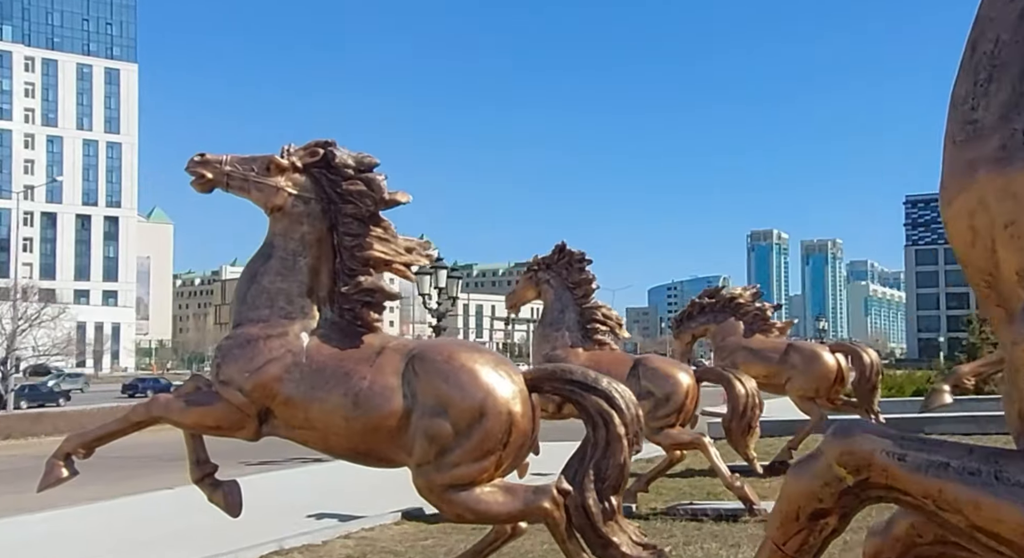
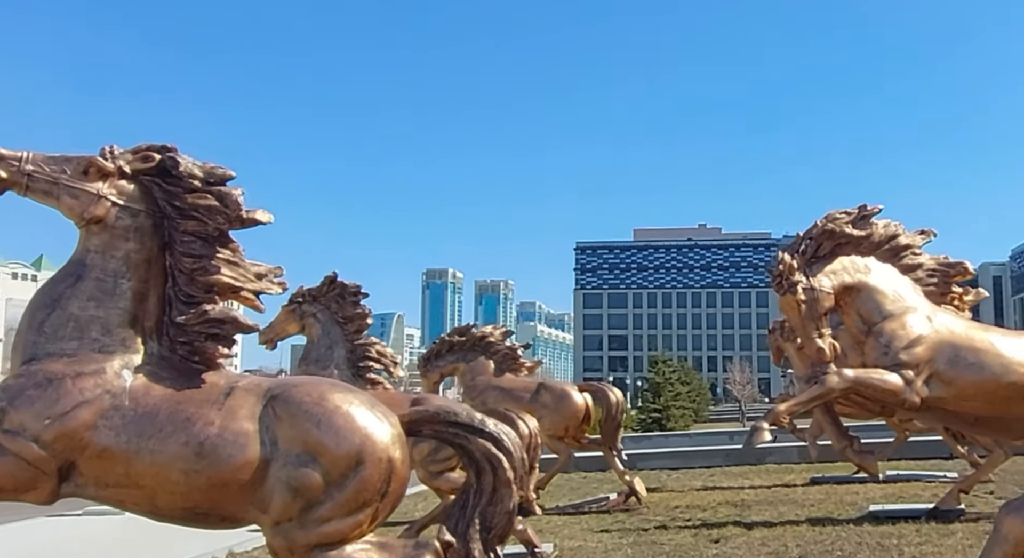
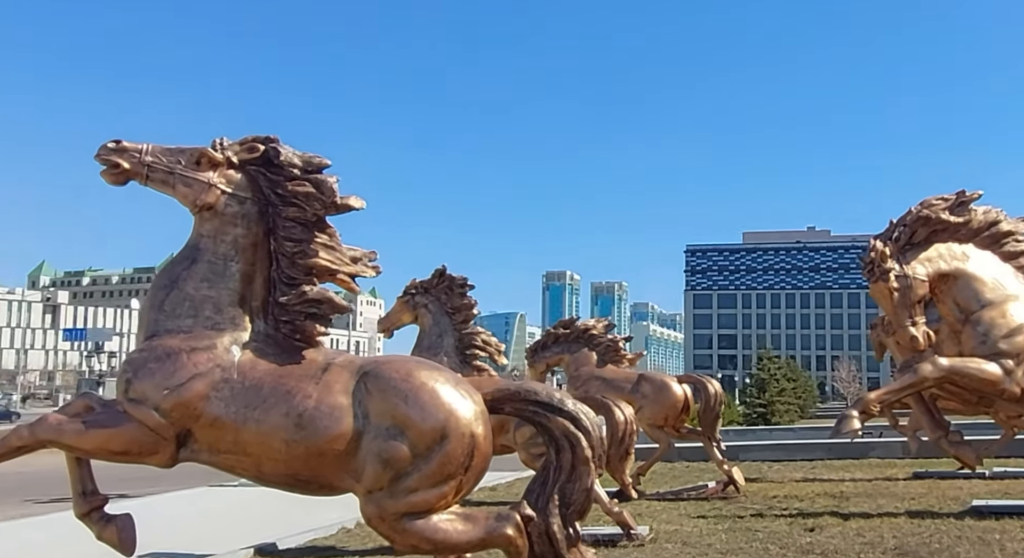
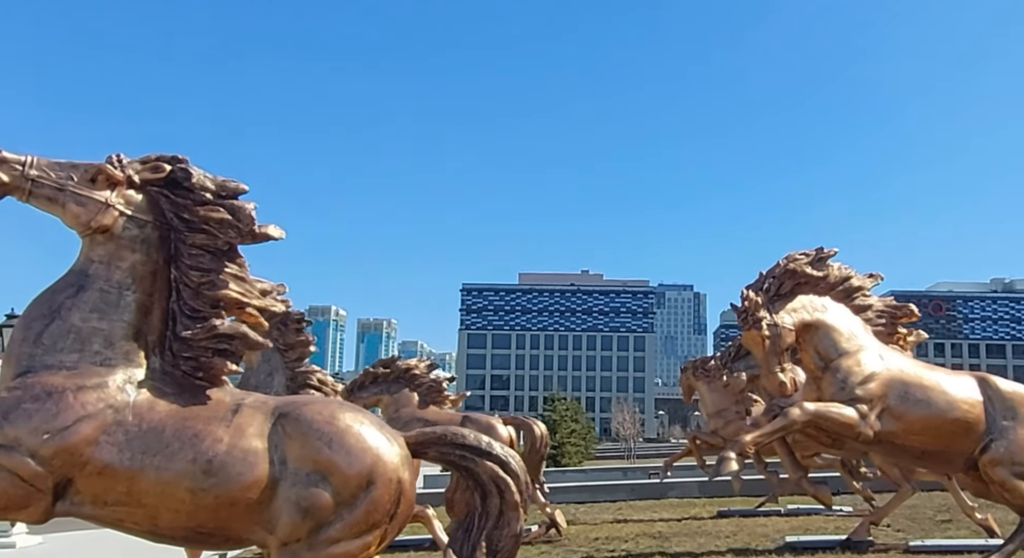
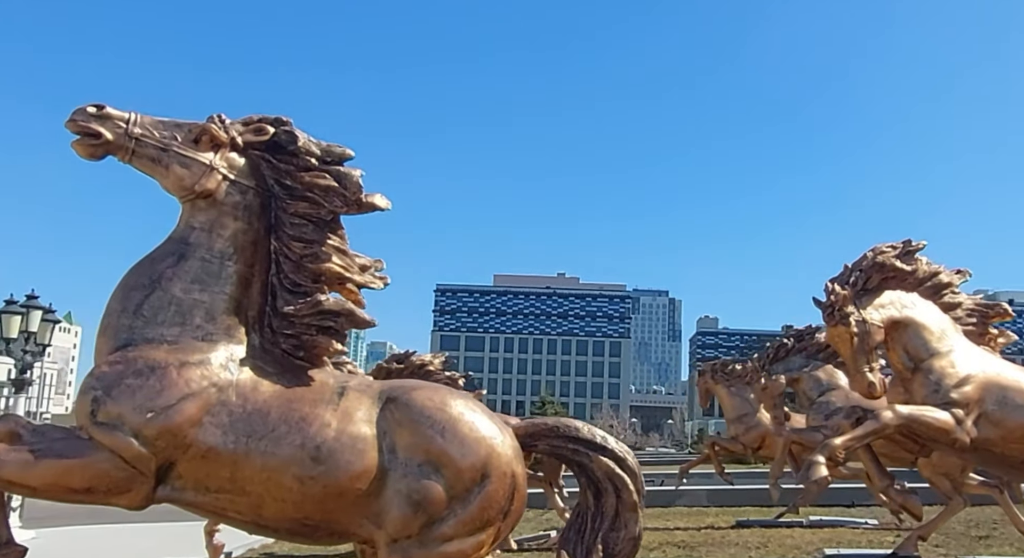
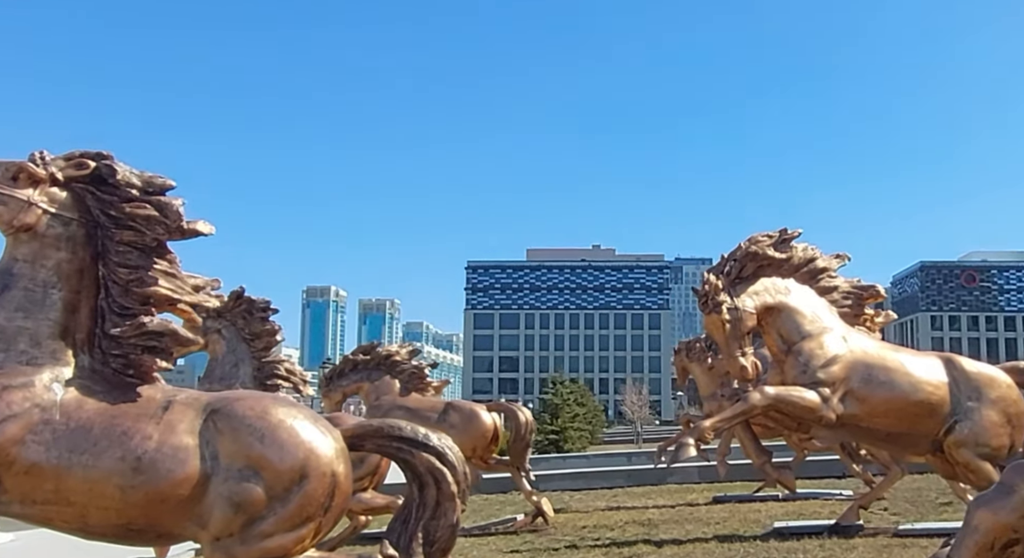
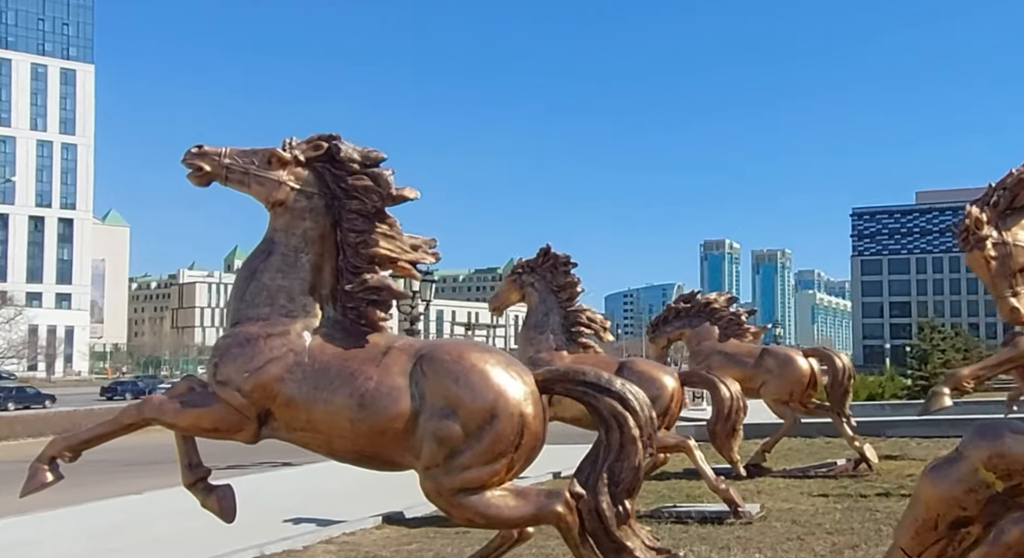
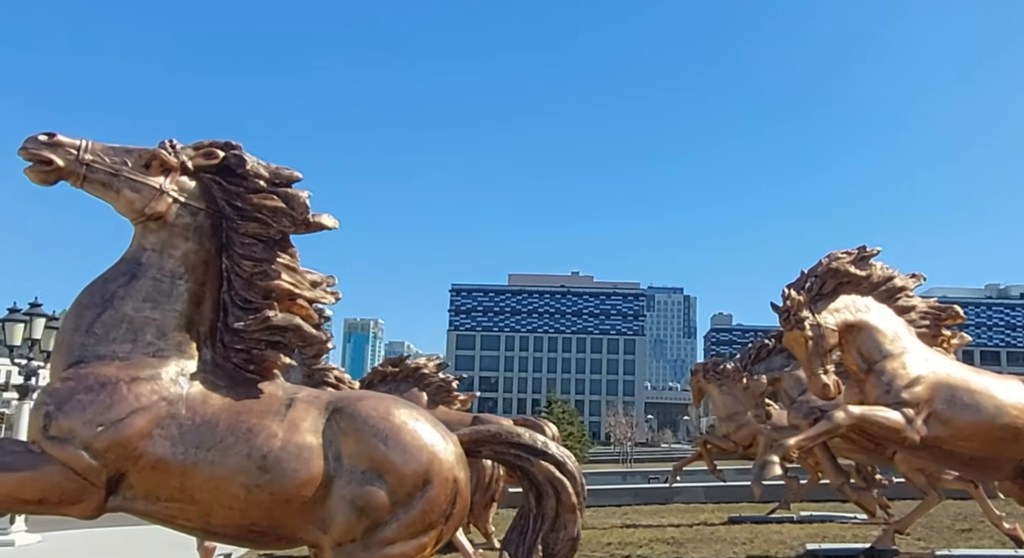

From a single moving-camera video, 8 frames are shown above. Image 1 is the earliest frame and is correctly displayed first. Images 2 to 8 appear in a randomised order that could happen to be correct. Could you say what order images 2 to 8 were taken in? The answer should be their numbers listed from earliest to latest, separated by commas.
7, 3, 2, 6, 4, 8, 5
